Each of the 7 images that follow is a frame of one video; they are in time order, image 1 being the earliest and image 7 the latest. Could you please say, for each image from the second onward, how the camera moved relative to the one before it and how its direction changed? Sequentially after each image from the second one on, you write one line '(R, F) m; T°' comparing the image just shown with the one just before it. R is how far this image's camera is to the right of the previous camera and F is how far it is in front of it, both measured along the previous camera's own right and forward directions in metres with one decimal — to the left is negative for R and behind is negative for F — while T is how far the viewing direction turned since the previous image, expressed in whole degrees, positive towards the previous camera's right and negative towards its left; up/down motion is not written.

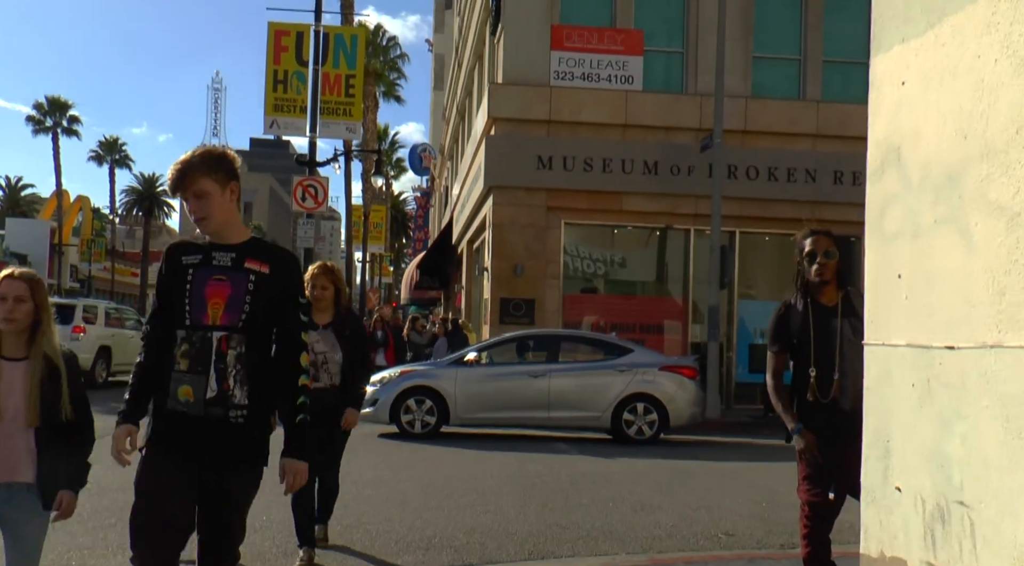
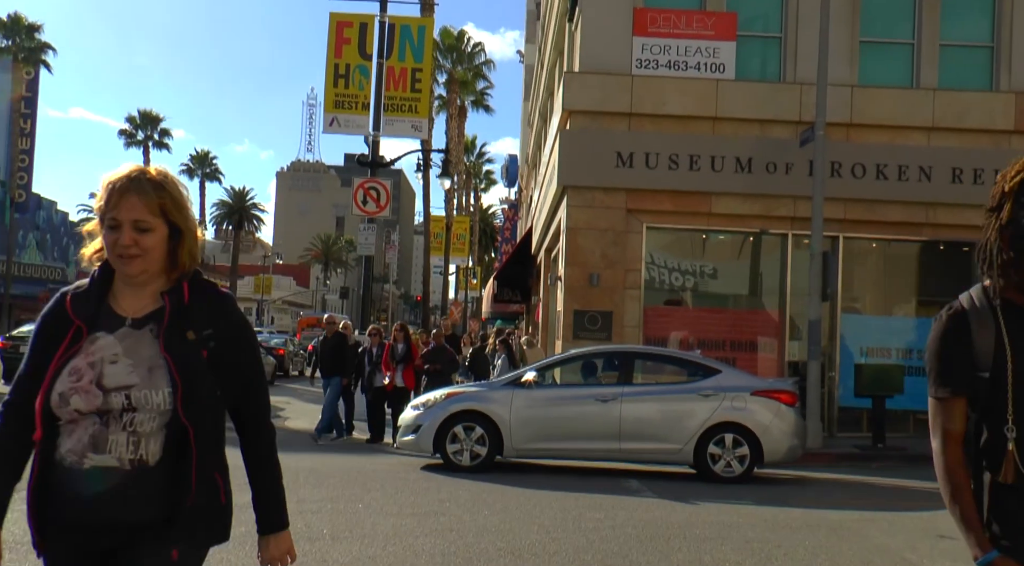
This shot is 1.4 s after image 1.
(+0.3, +1.8) m; -5°
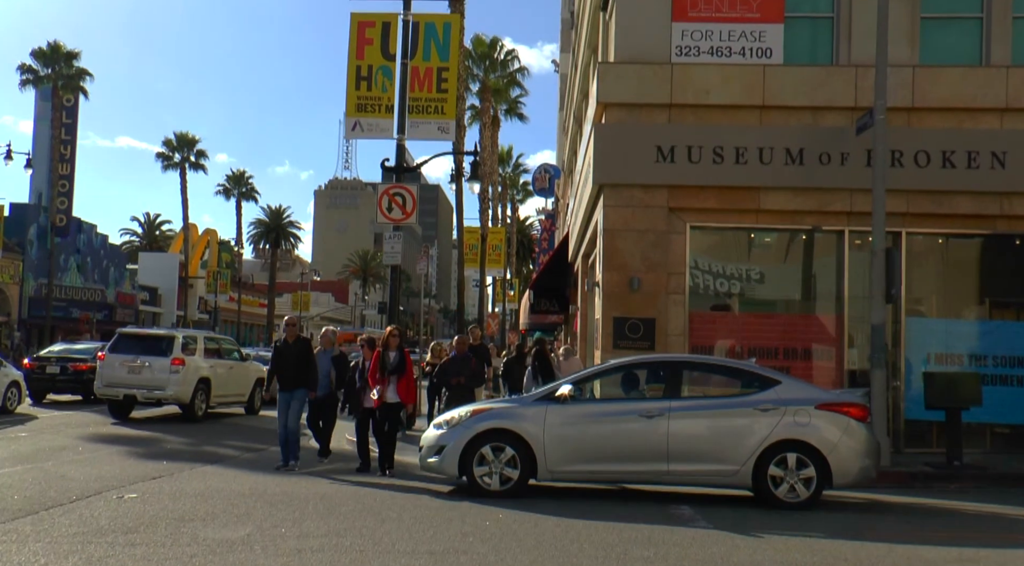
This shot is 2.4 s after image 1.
(+0.1, +1.2) m; -2°
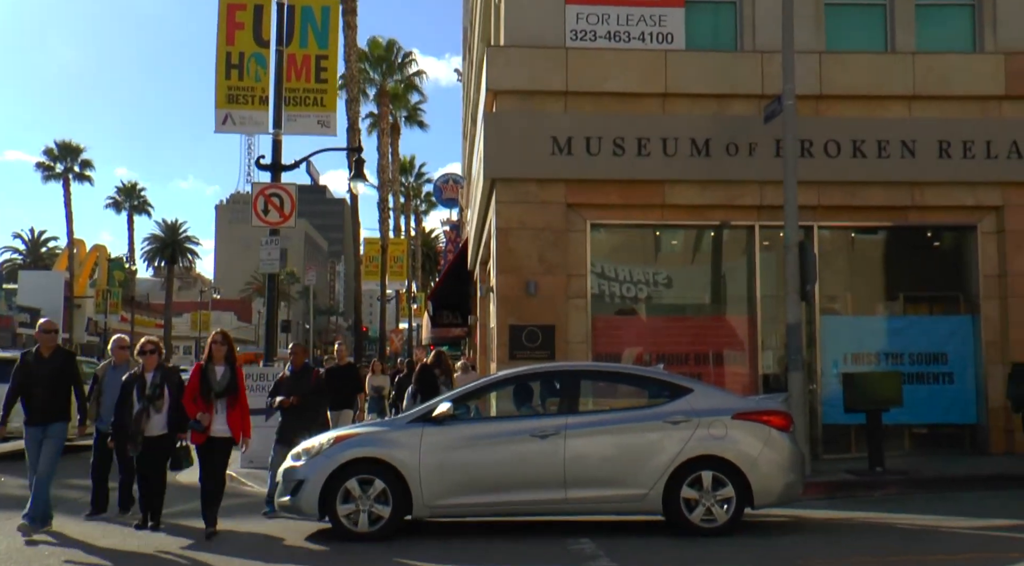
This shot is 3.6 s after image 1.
(+0.4, +1.5) m; +5°
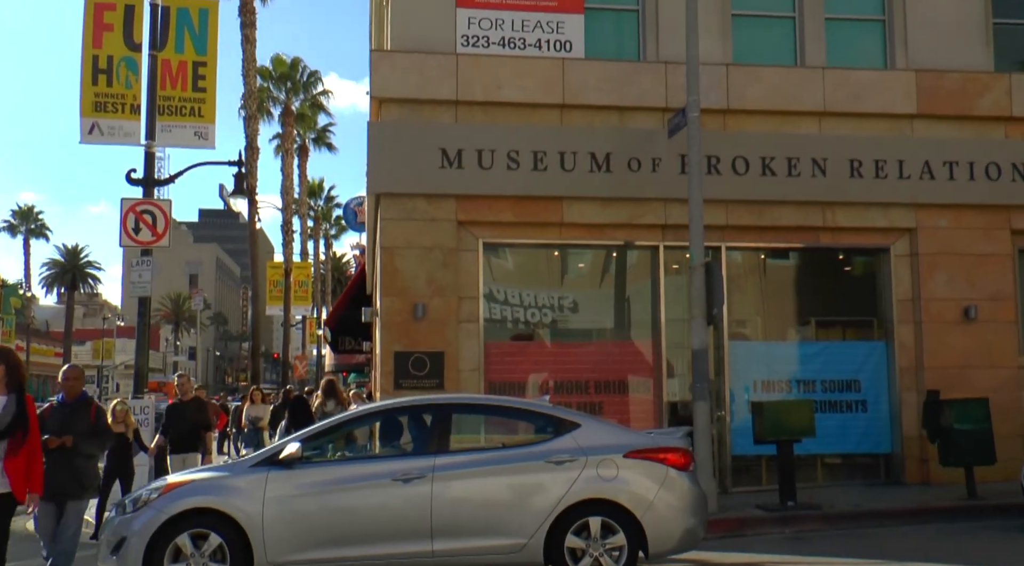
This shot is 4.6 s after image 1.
(+0.5, +1.1) m; +5°
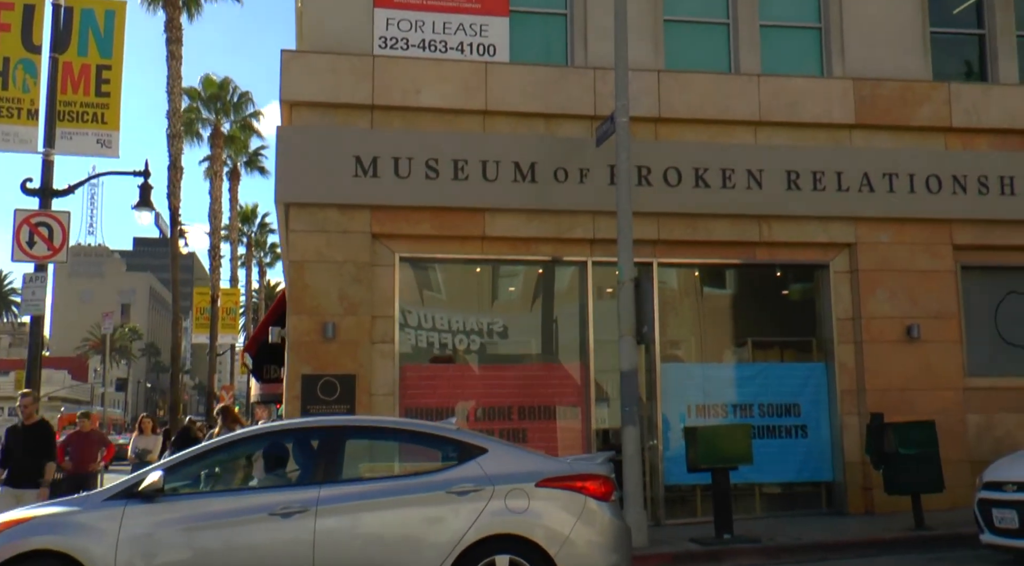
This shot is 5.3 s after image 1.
(+0.3, +0.9) m; +3°
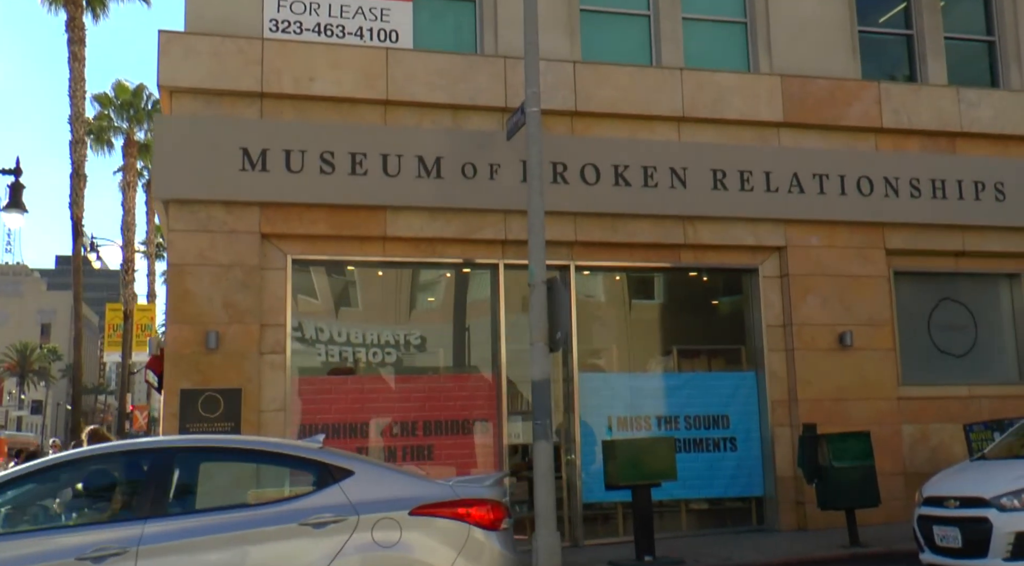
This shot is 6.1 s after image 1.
(+0.4, +1.0) m; +4°
